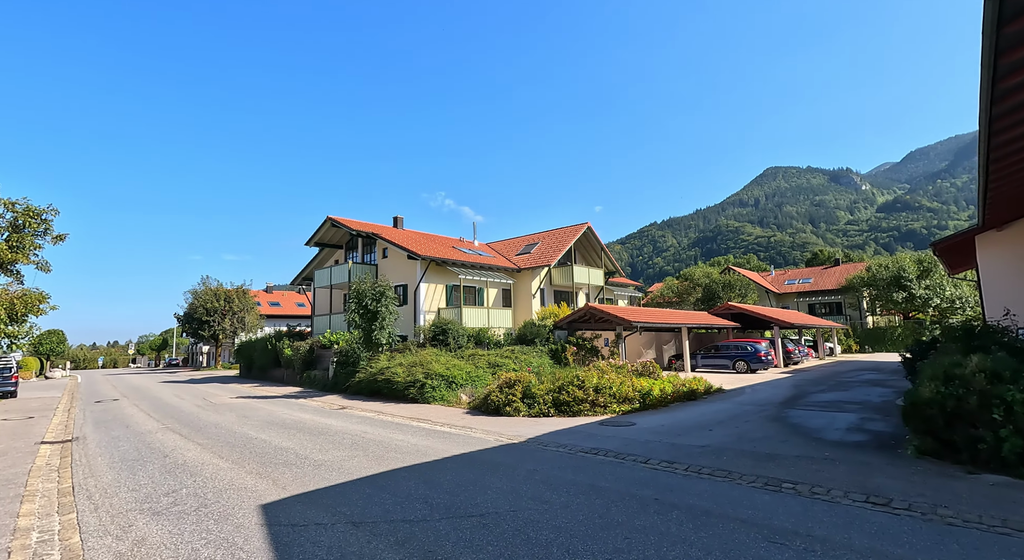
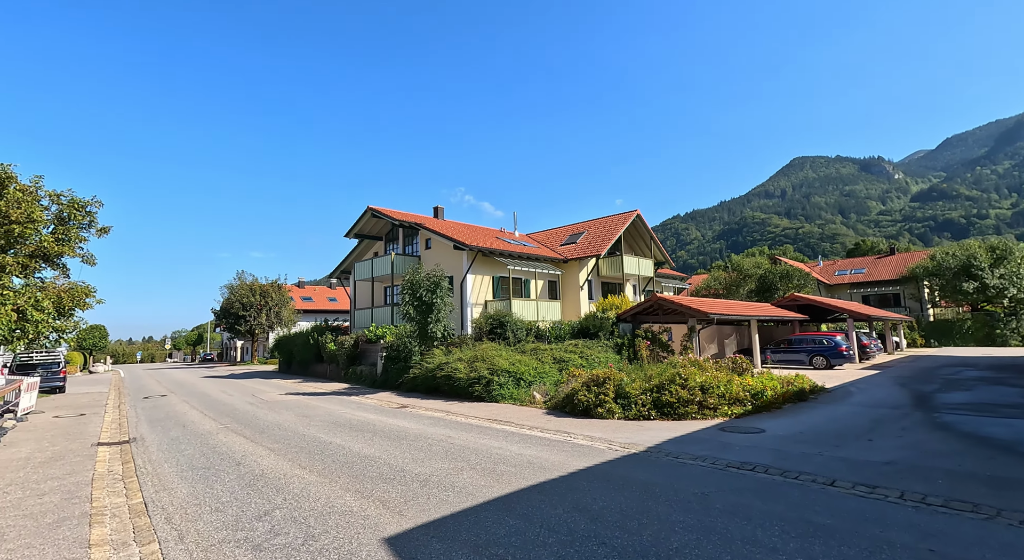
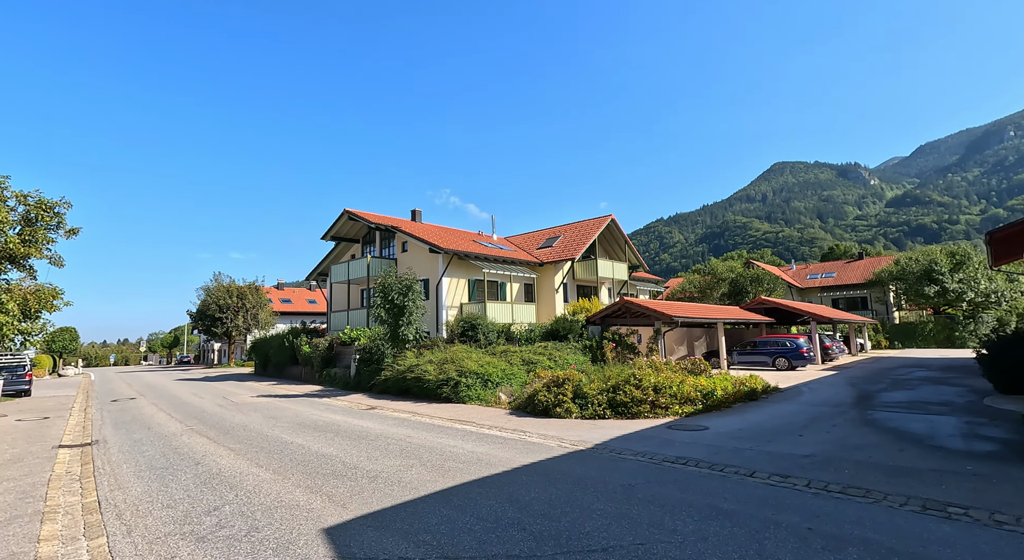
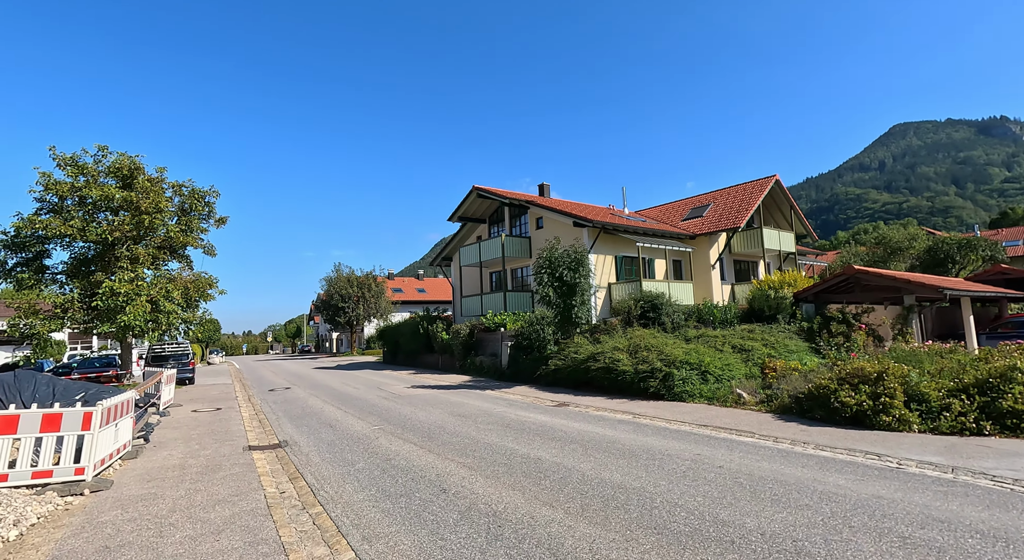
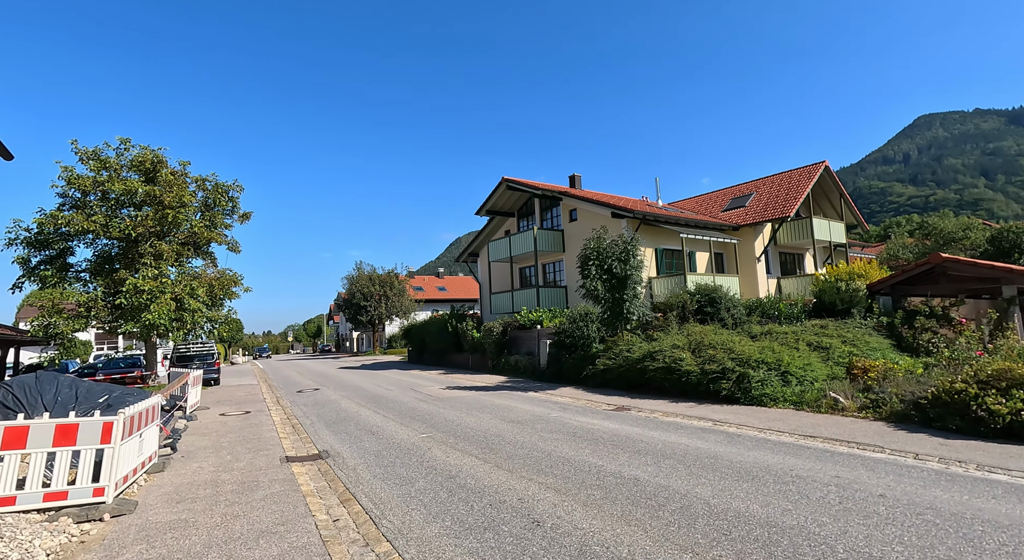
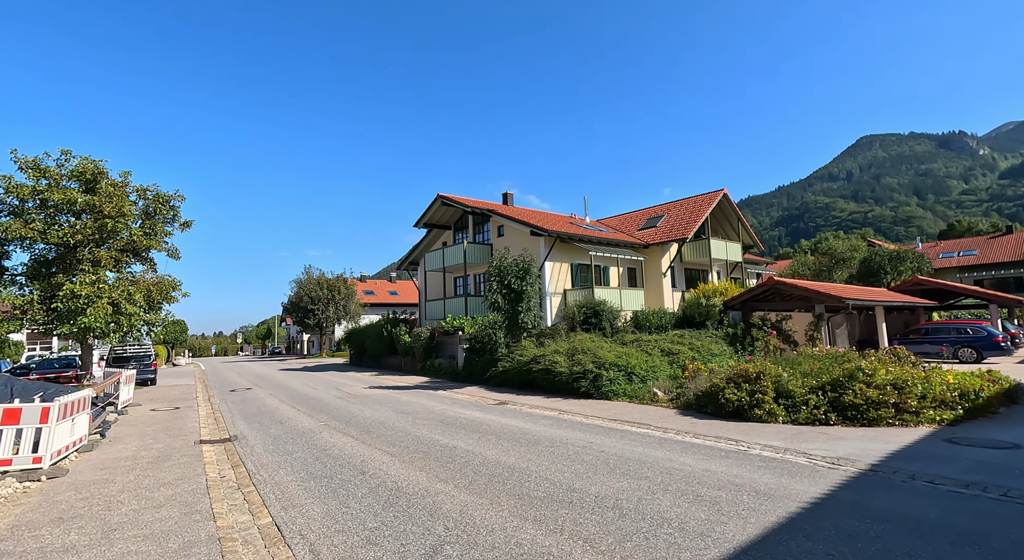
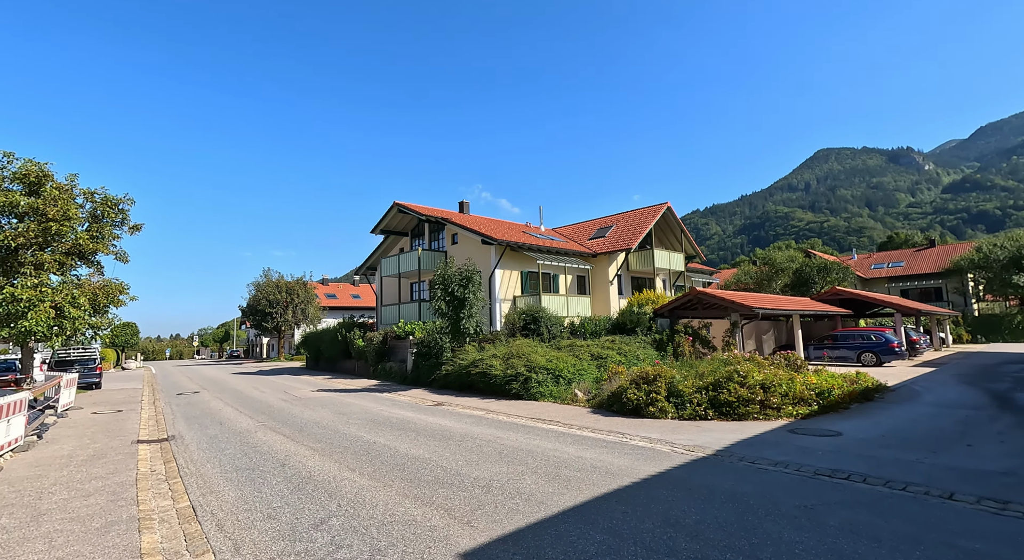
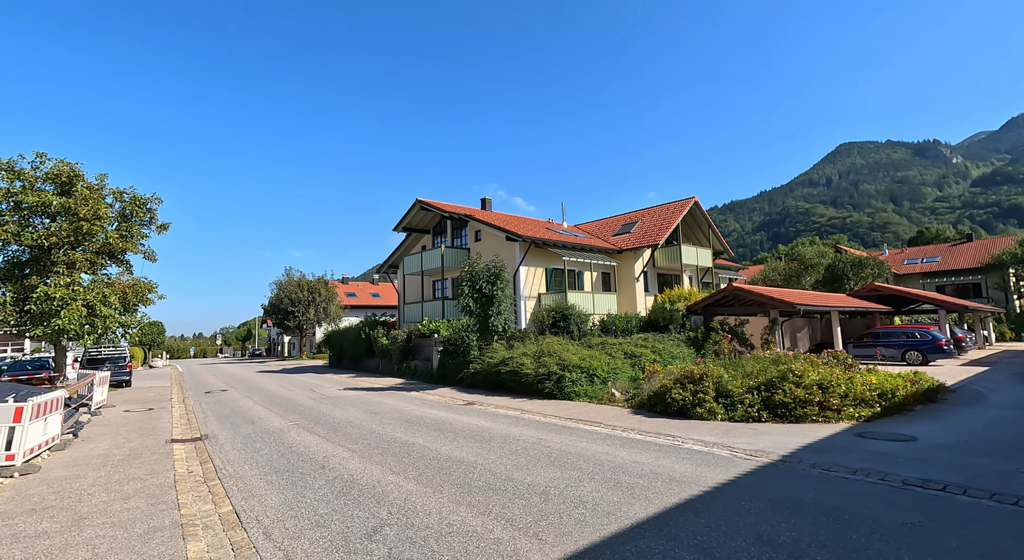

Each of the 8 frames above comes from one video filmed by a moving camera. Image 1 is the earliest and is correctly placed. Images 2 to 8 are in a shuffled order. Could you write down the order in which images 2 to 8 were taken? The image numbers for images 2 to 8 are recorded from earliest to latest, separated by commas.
3, 2, 7, 8, 6, 4, 5
